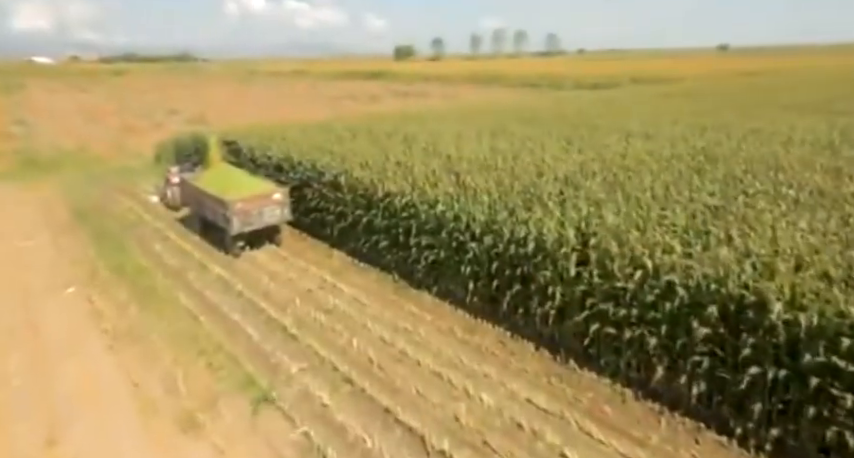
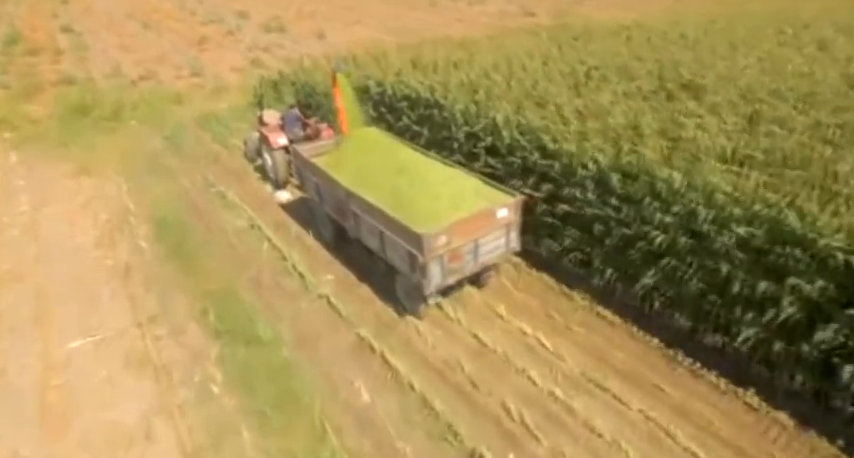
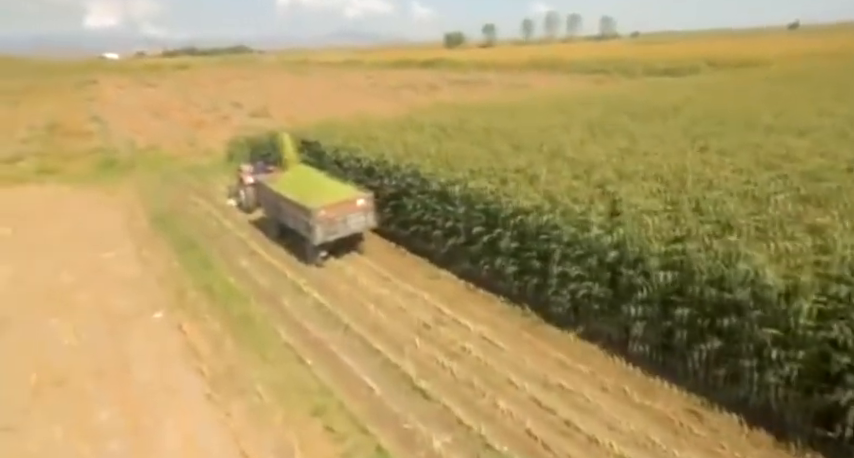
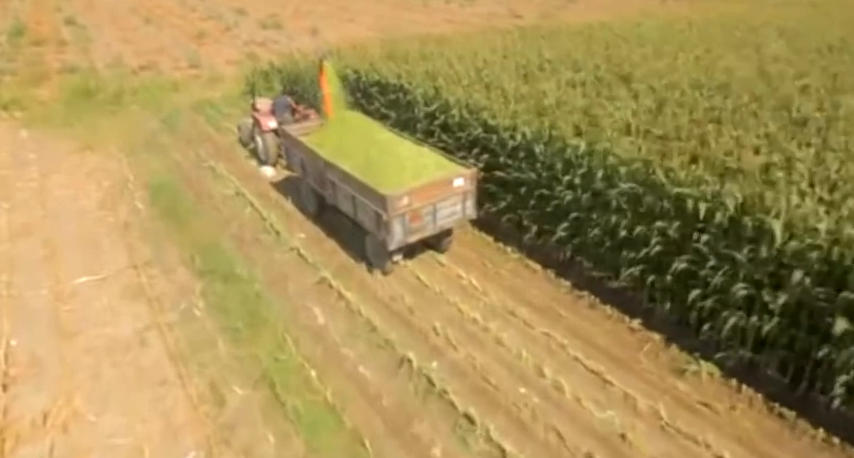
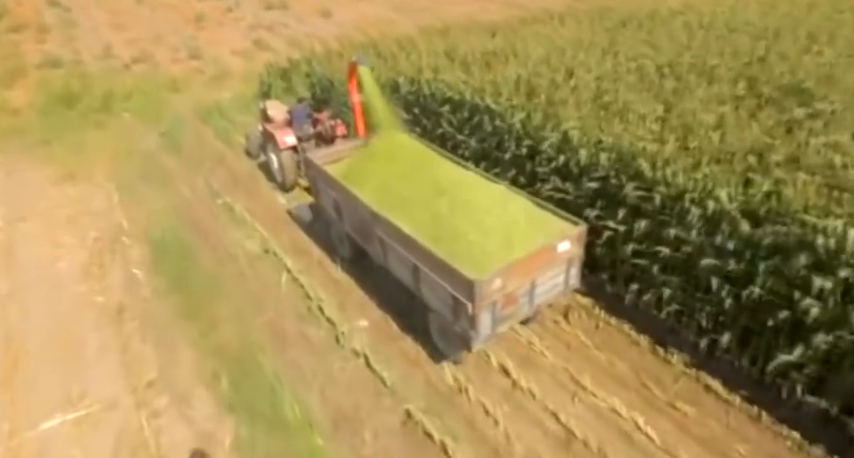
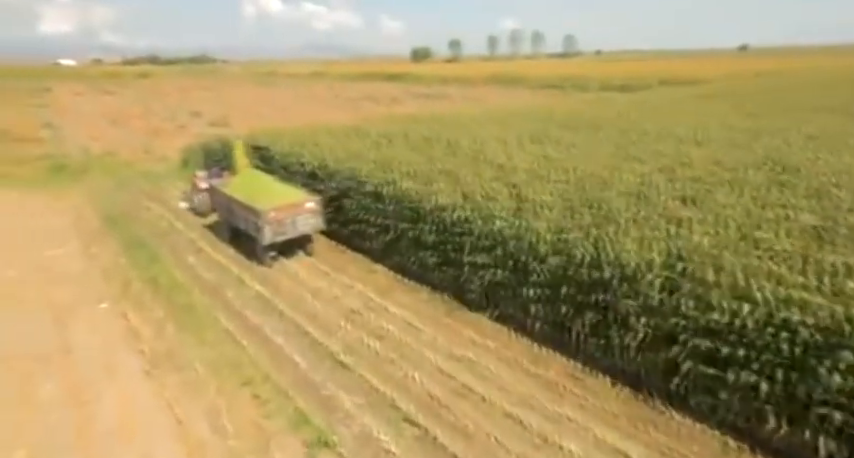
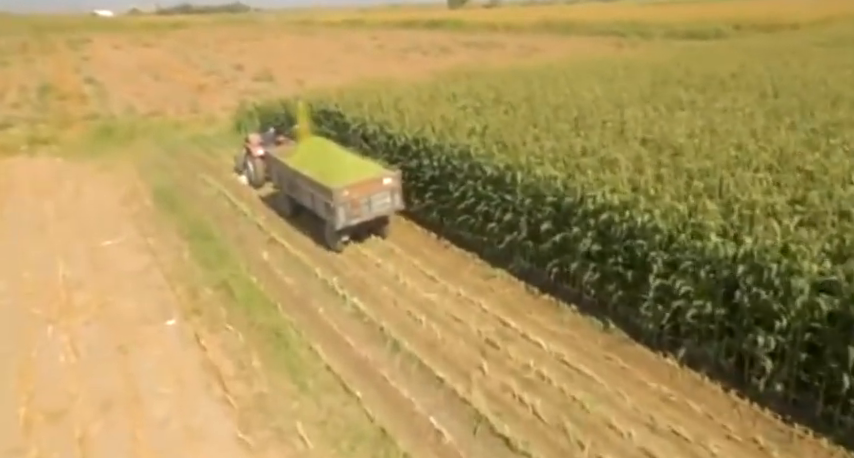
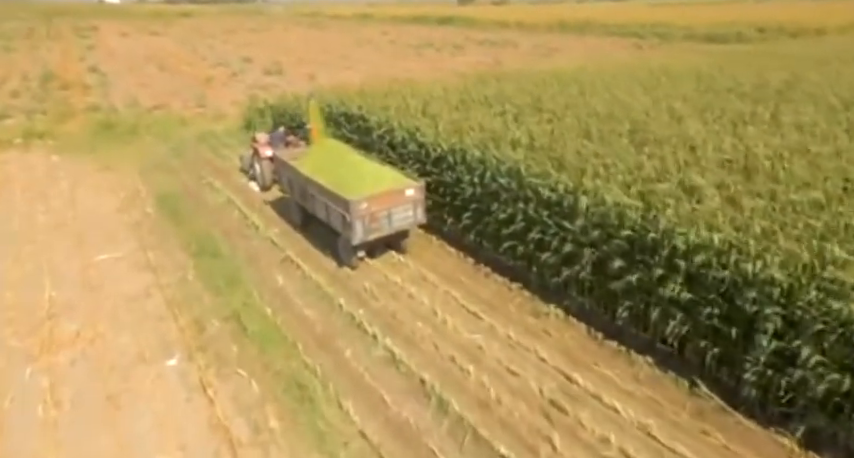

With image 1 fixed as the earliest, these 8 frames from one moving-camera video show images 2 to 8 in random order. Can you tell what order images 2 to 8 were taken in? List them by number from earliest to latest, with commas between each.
6, 3, 7, 8, 4, 2, 5
